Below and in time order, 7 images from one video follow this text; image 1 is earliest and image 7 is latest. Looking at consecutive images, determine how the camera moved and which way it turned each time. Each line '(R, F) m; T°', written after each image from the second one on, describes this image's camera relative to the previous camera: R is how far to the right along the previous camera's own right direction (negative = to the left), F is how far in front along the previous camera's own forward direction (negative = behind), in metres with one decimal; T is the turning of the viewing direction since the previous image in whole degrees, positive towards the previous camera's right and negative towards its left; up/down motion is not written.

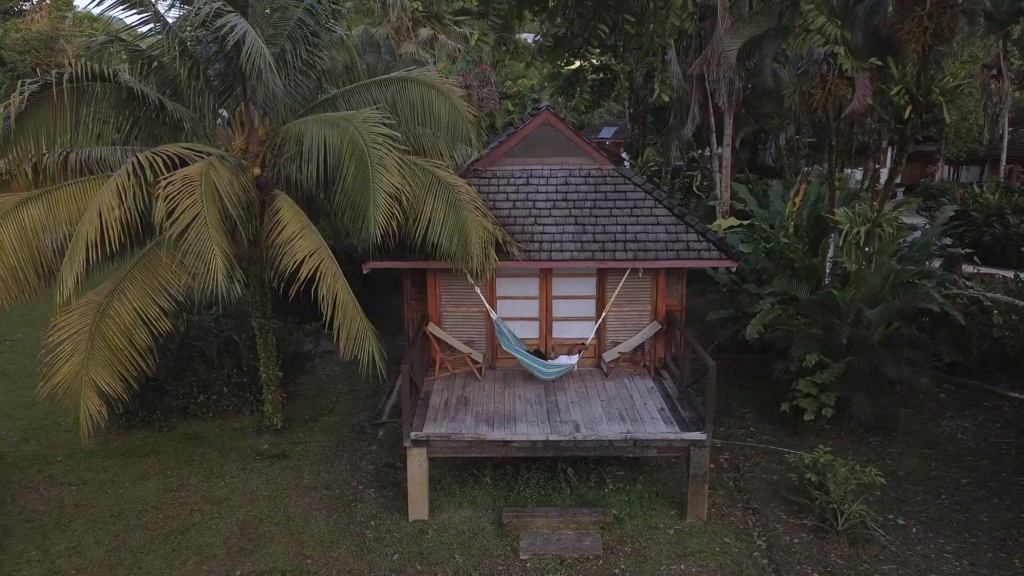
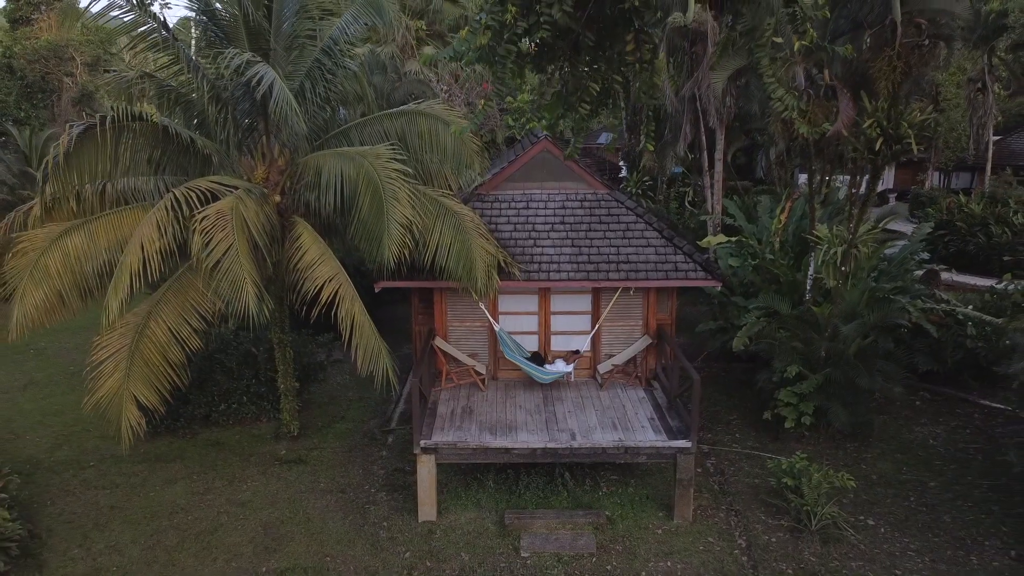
(0.0, -0.5) m; 0°
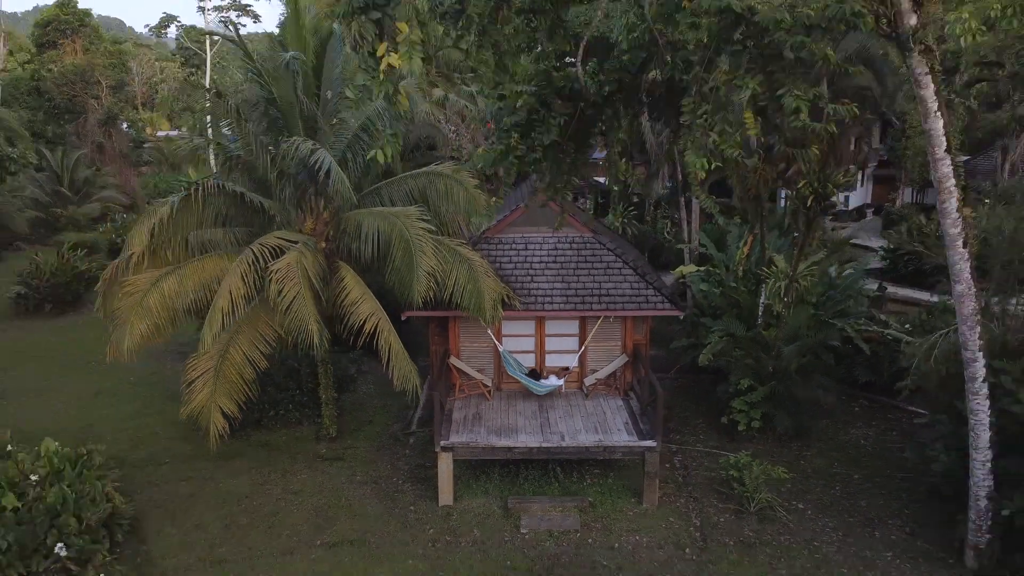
(0.0, -1.6) m; 0°
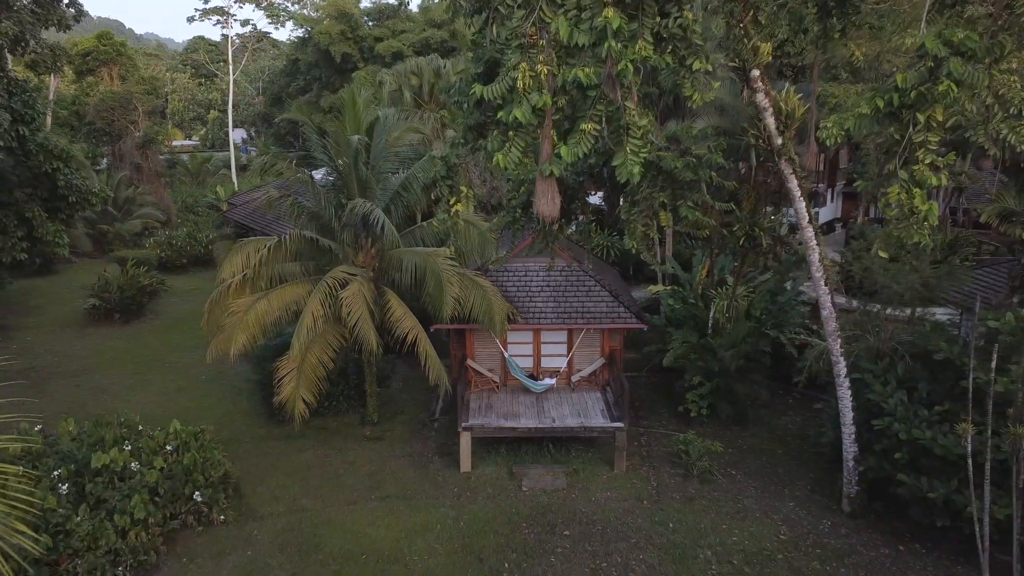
(-0.1, -2.7) m; 0°
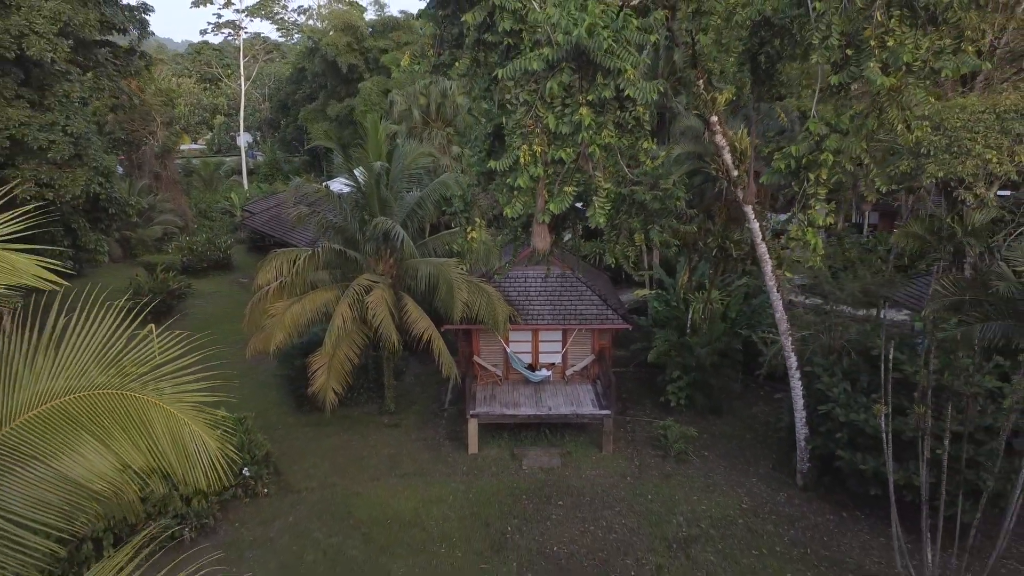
(0.0, -1.6) m; 0°
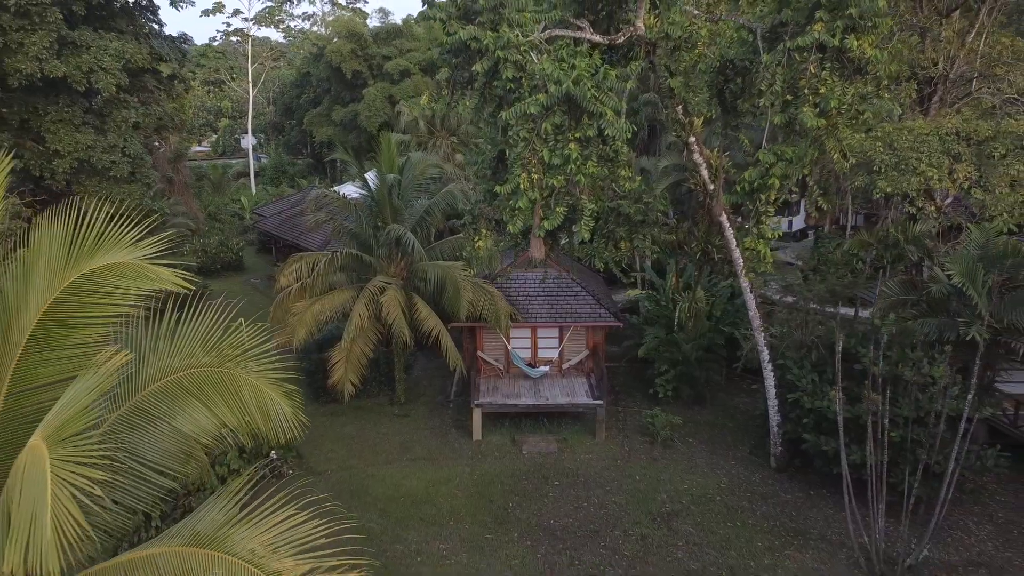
(0.0, -1.2) m; 0°
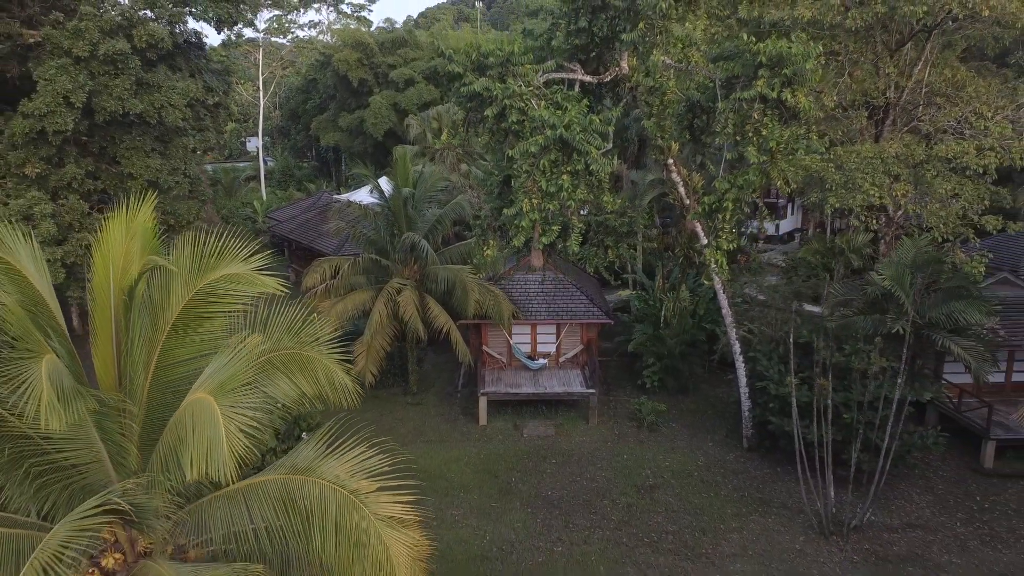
(-0.1, -1.6) m; 0°
